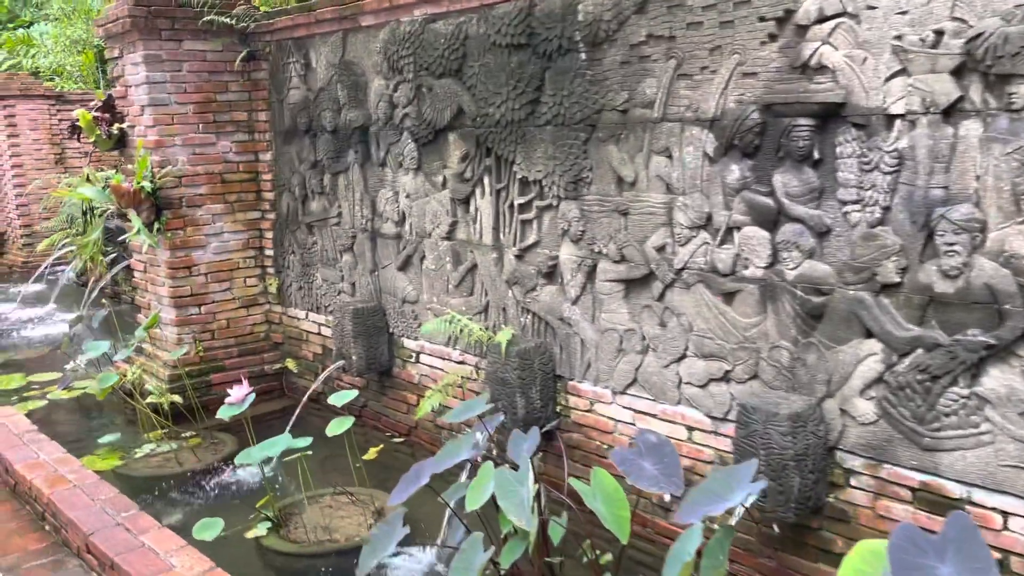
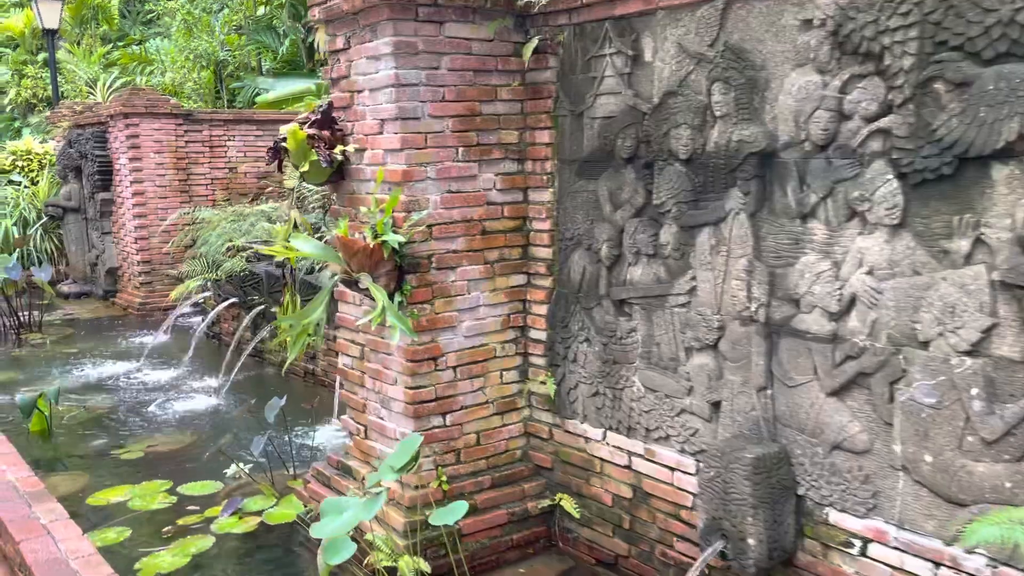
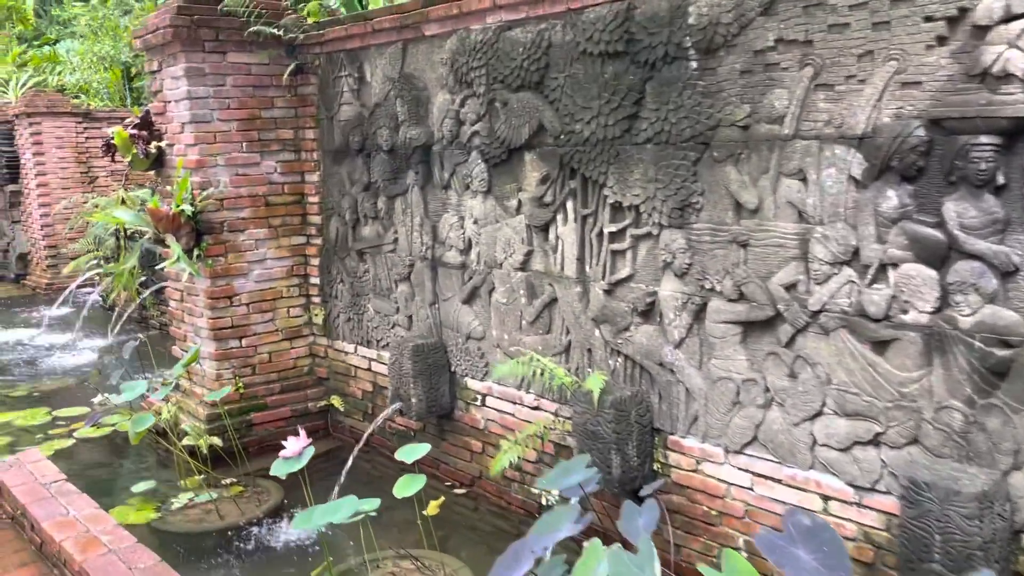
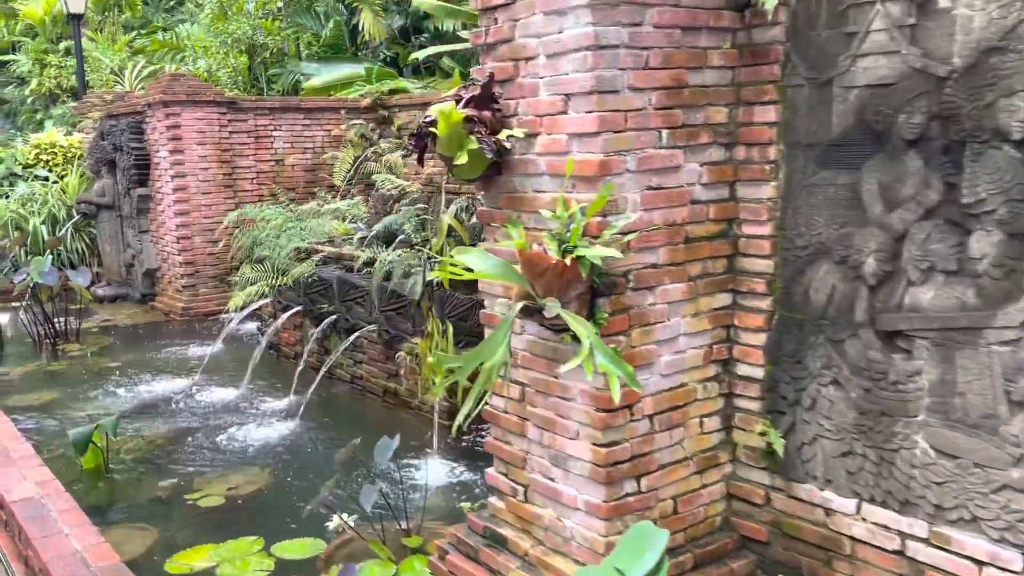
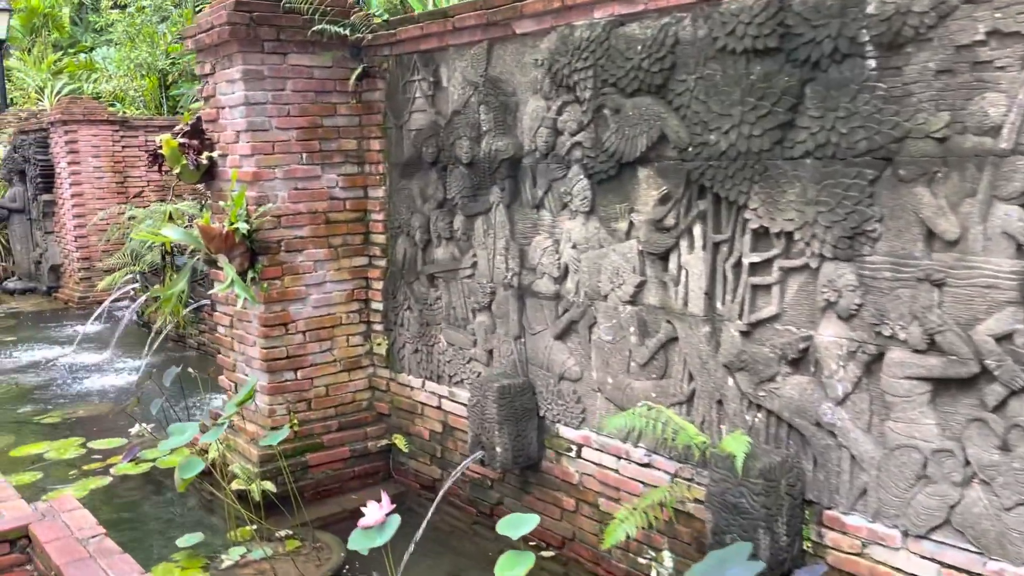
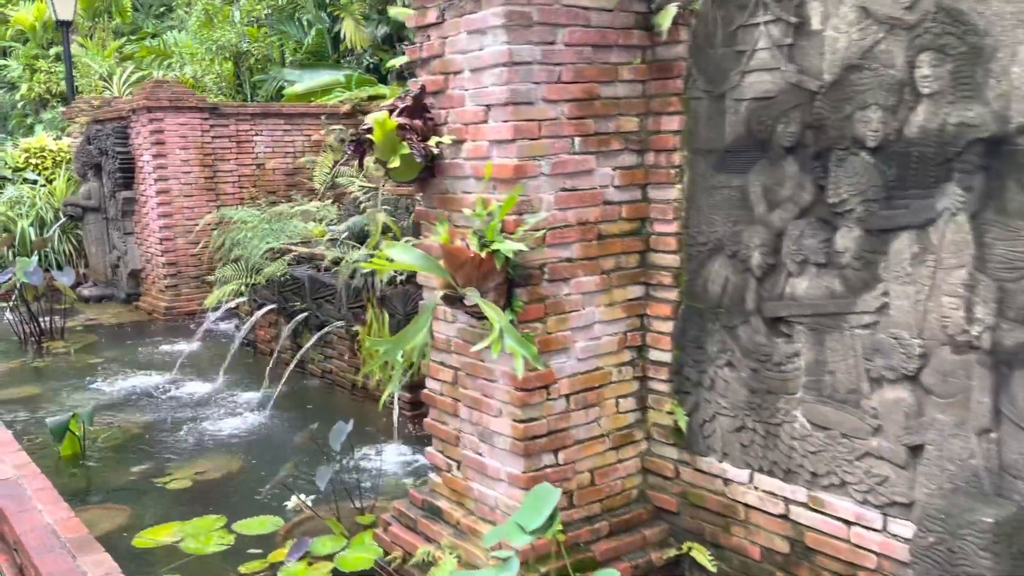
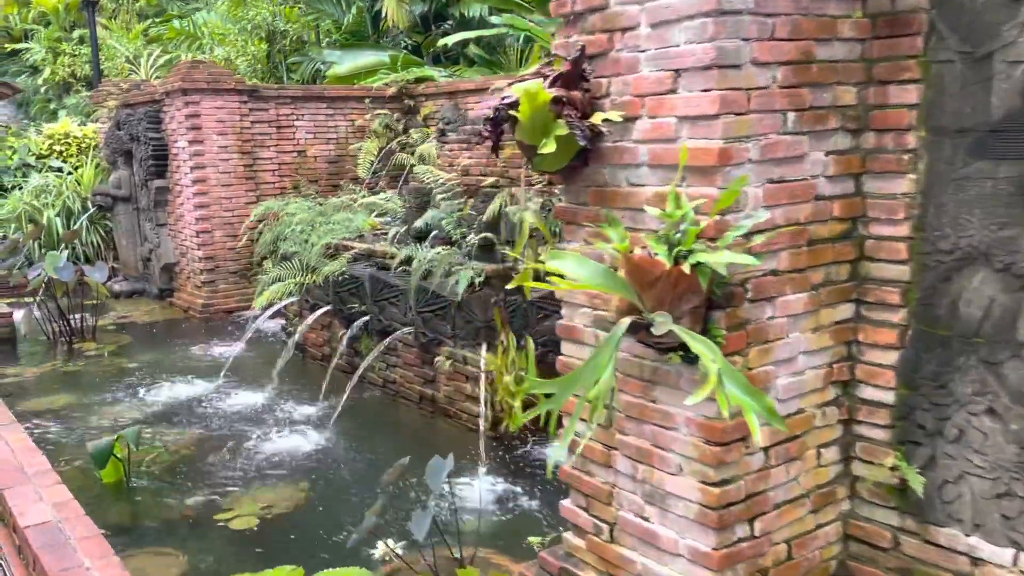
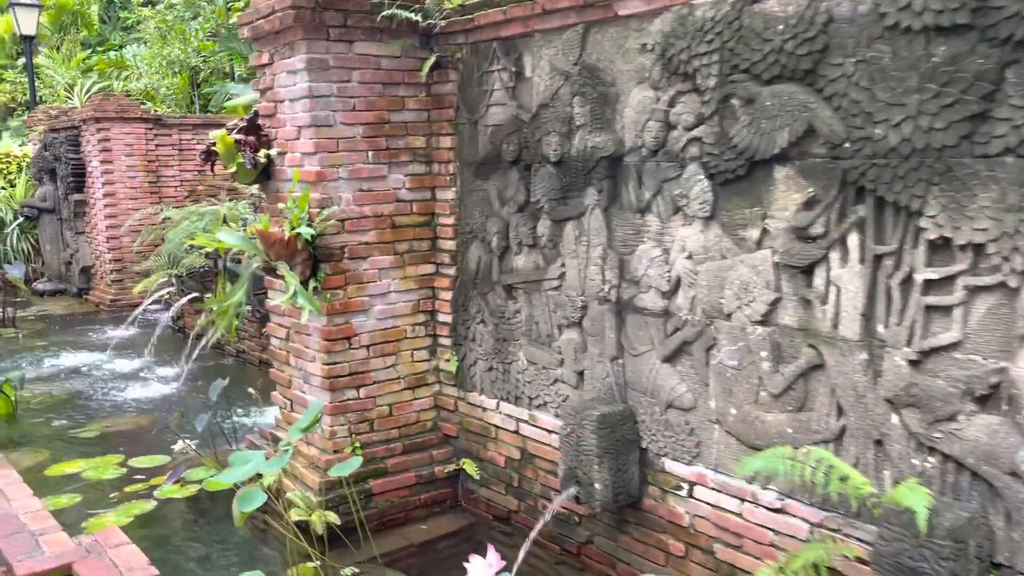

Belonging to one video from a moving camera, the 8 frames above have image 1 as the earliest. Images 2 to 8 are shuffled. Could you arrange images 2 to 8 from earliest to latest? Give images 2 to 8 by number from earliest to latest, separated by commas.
3, 5, 8, 2, 6, 4, 7
